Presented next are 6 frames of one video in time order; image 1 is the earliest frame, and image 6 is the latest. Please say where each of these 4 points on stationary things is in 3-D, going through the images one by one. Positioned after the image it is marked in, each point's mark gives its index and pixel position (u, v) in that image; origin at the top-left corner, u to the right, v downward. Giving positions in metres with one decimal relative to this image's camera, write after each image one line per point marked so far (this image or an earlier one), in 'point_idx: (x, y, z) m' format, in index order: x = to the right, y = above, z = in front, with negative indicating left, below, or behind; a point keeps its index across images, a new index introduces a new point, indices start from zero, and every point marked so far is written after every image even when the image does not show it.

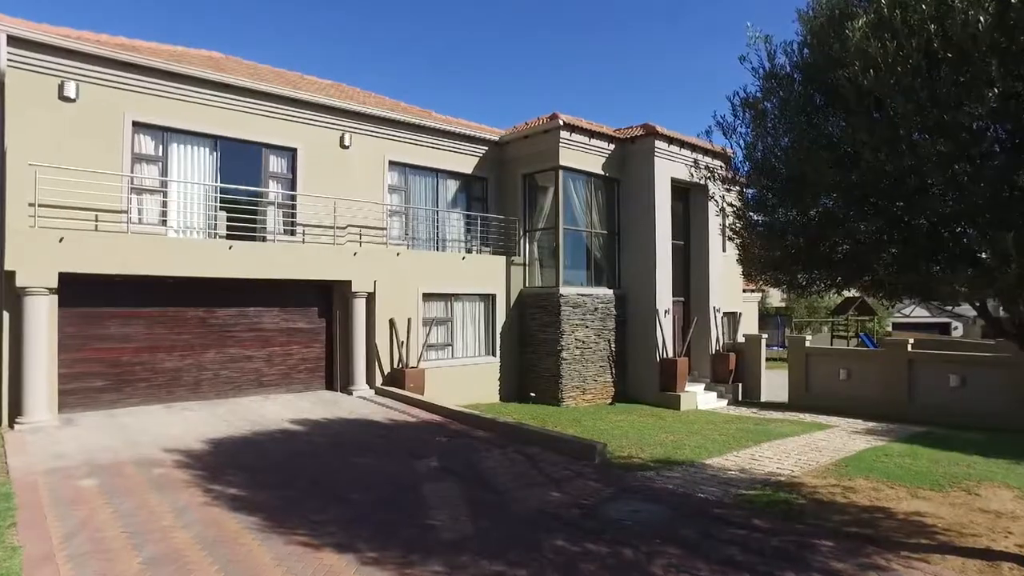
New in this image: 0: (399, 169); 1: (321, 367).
0: (-2.8, +2.9, +16.4) m
1: (-4.2, -1.8, +14.7) m
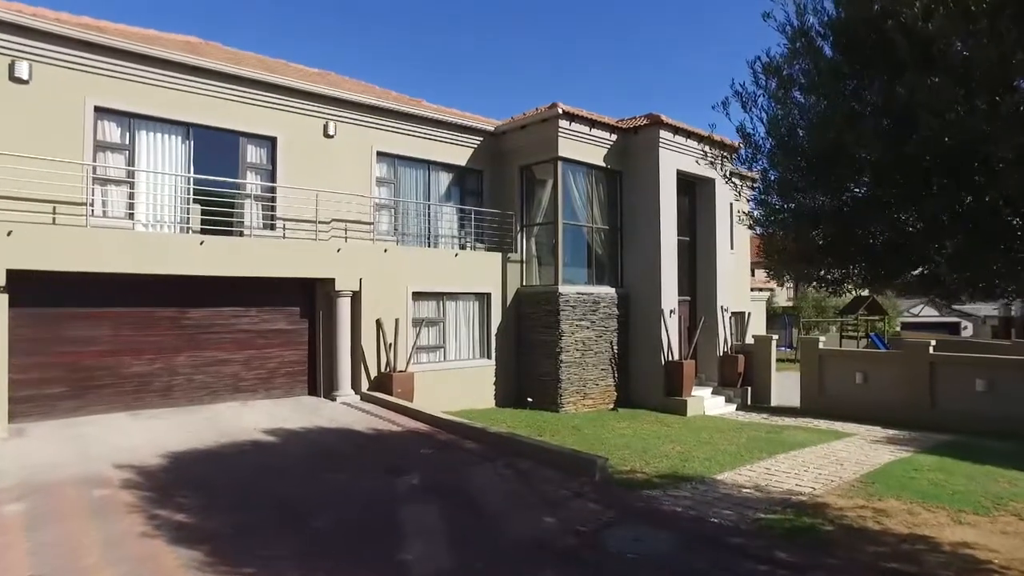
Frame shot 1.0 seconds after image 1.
0: (-2.9, +3.0, +15.4) m
1: (-4.3, -1.7, +13.8) m
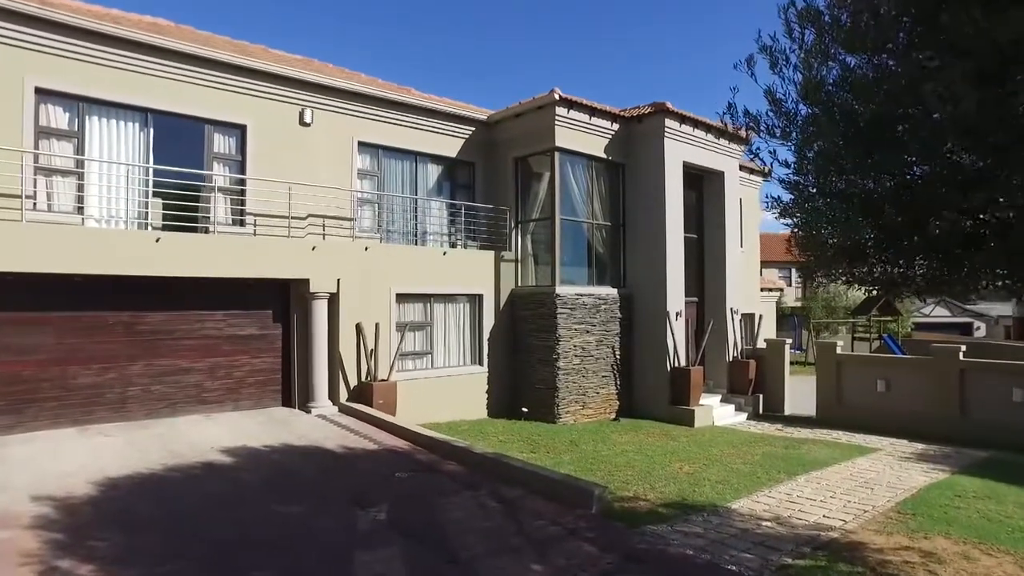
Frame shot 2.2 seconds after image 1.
0: (-3.0, +2.9, +14.3) m
1: (-4.5, -1.8, +12.6) m
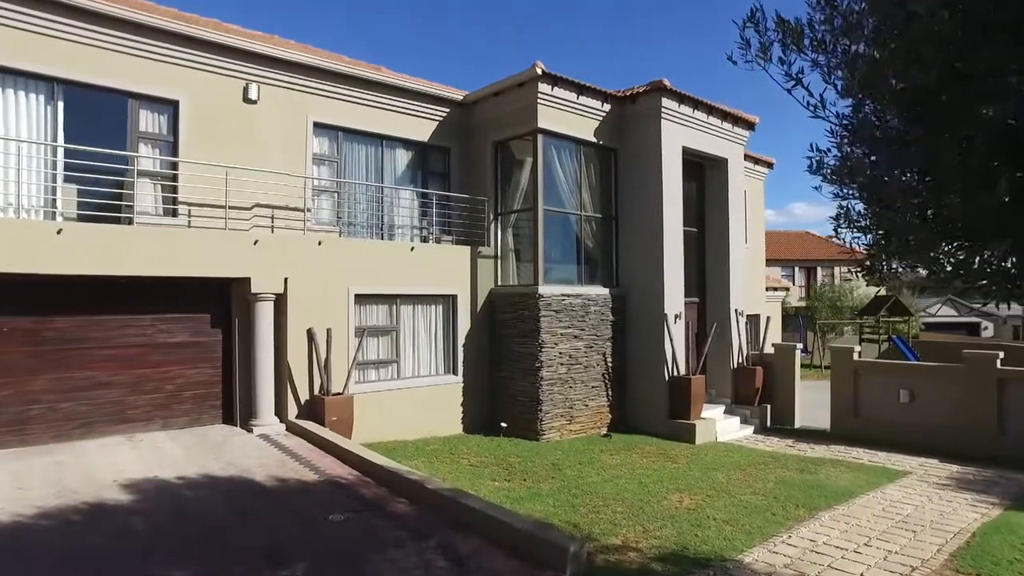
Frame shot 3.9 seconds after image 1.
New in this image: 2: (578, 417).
0: (-3.5, +2.9, +12.7) m
1: (-4.9, -1.8, +11.0) m
2: (+1.3, -2.5, +13.1) m
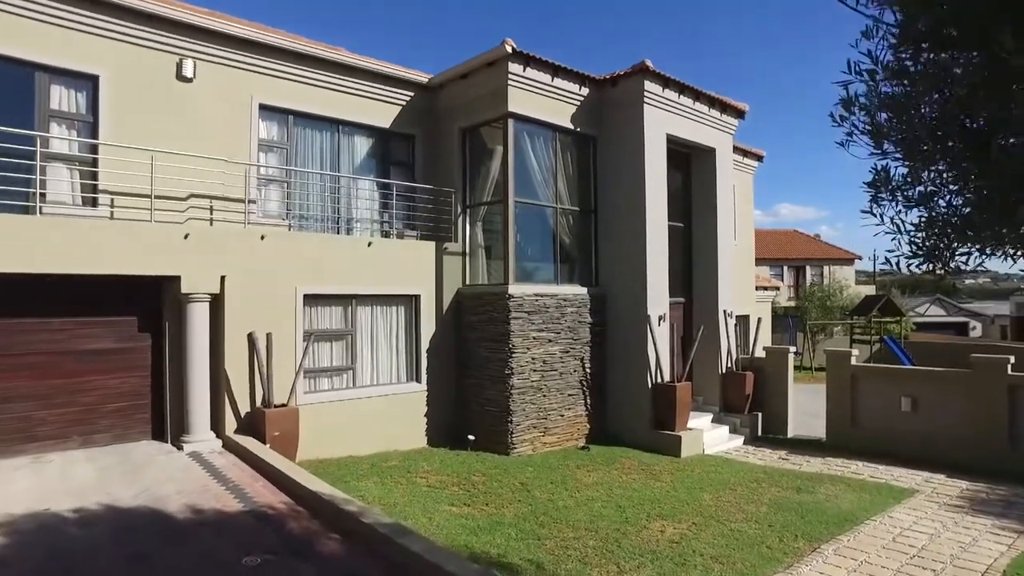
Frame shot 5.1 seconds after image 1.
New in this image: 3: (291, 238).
0: (-4.0, +2.9, +11.5) m
1: (-5.4, -1.7, +9.8) m
2: (+0.7, -2.5, +12.0) m
3: (-3.5, +0.8, +10.5) m
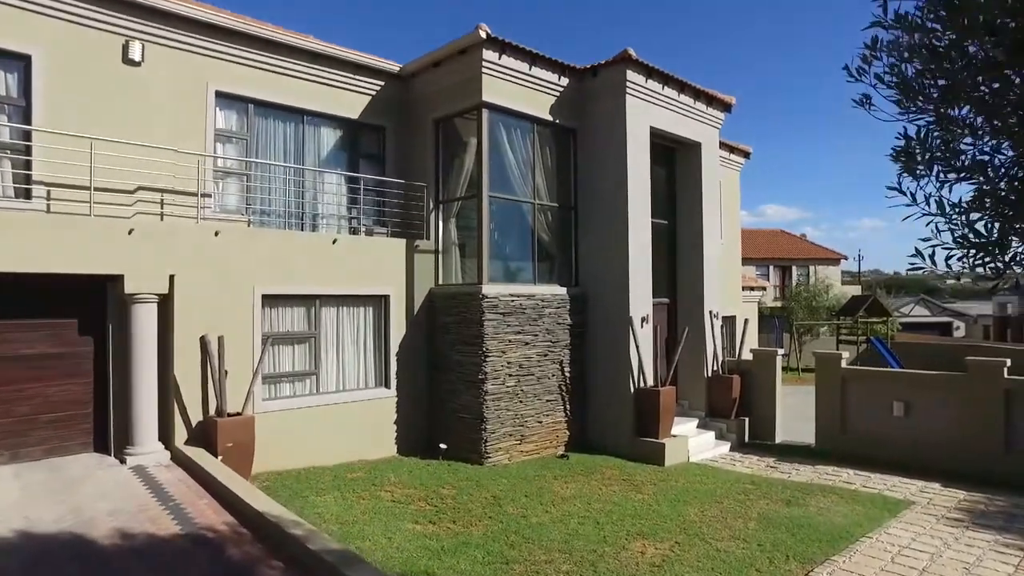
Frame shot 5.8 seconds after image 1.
0: (-4.4, +2.9, +10.7) m
1: (-5.8, -1.7, +9.0) m
2: (+0.3, -2.5, +11.3) m
3: (-3.9, +0.8, +9.8) m
